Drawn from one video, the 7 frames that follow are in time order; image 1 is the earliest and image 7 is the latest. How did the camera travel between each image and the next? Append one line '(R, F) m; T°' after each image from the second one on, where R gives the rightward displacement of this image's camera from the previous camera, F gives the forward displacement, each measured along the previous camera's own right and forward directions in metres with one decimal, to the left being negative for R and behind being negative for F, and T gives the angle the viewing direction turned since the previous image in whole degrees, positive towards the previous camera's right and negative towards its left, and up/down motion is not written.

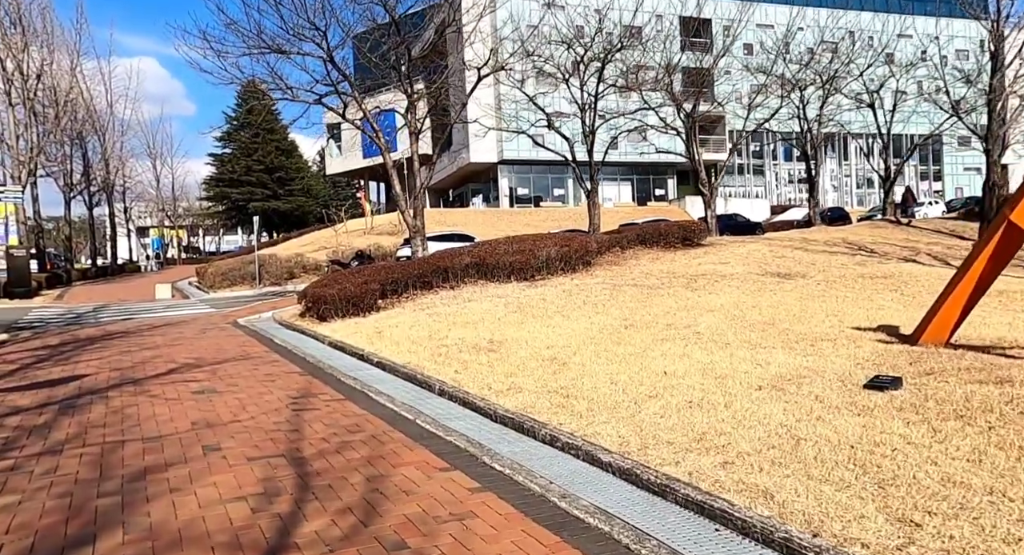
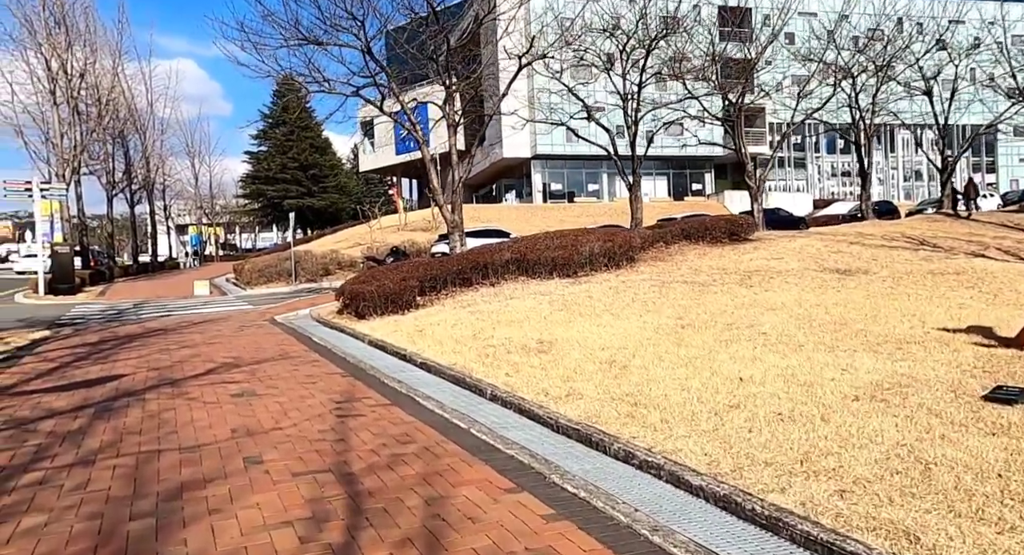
(-0.2, +0.4) m; -2°
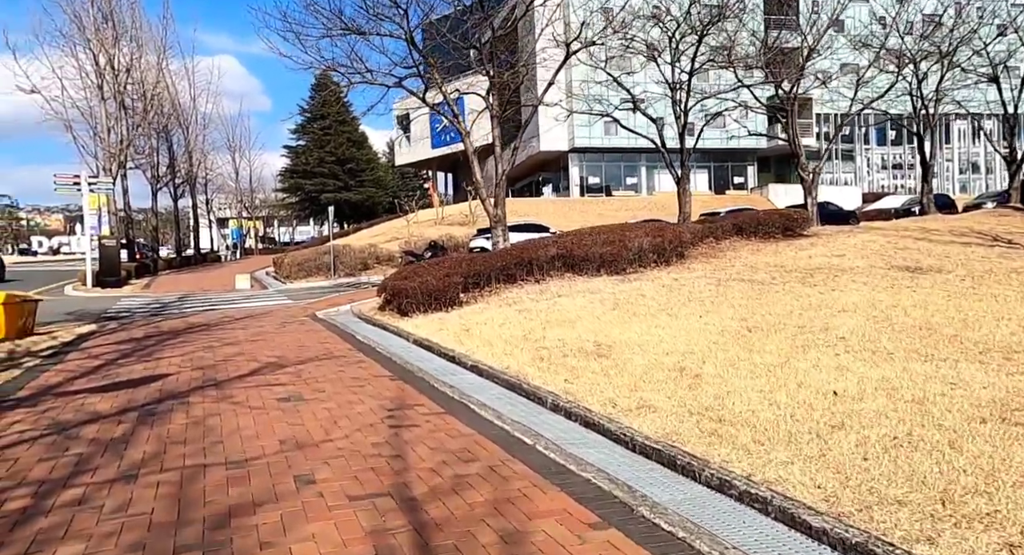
(-0.2, +0.4) m; -3°
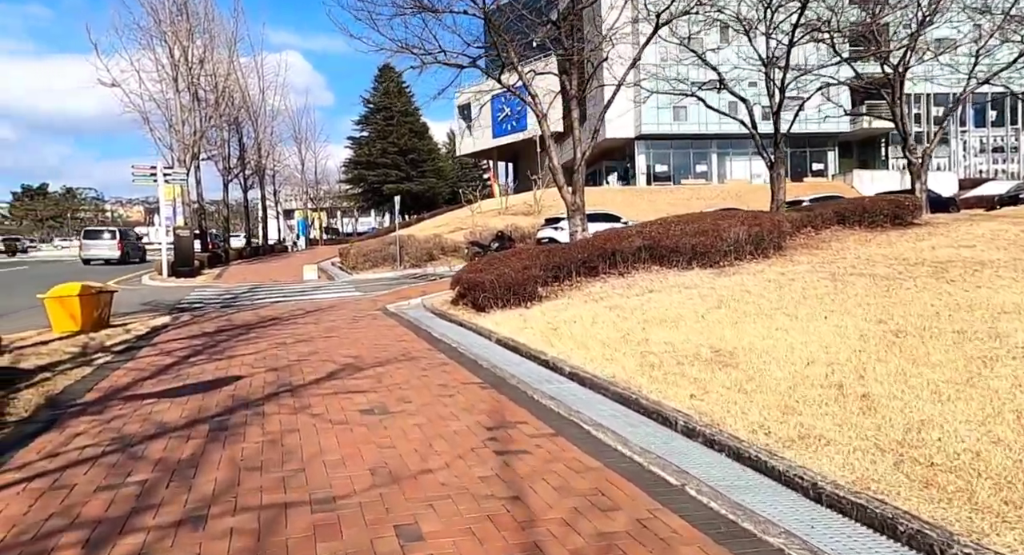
(-0.4, +0.9) m; -4°
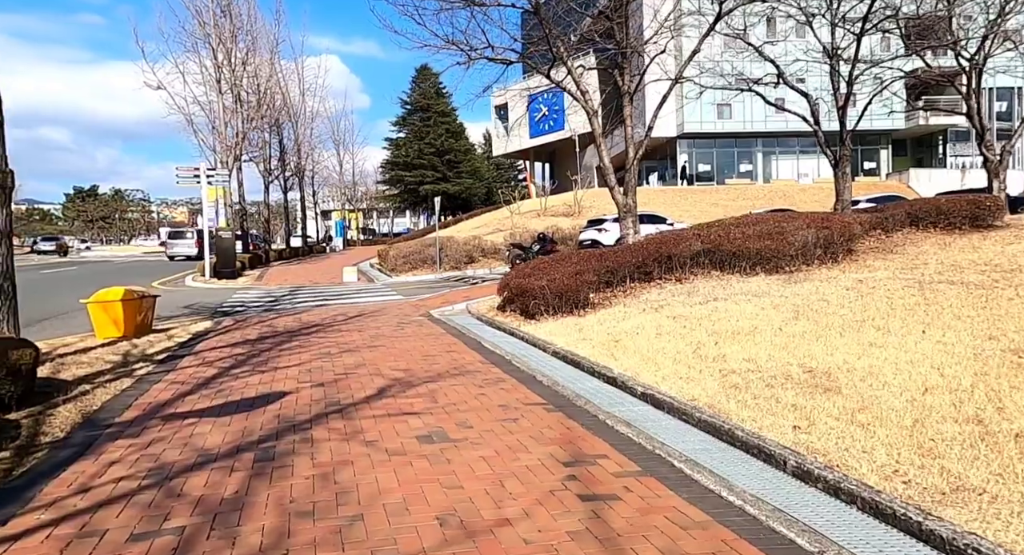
(-0.3, +0.6) m; -3°
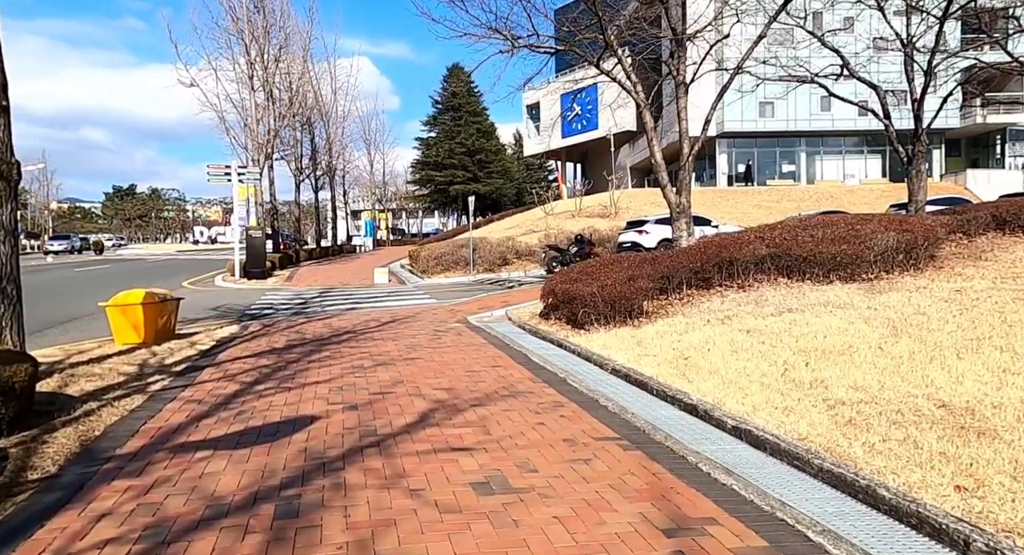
(-0.3, +1.0) m; -2°
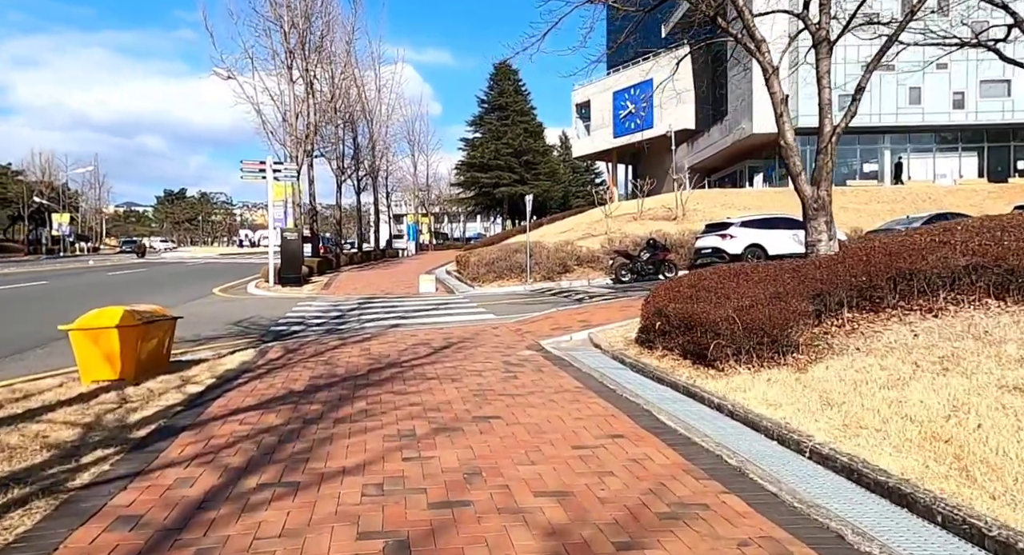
(-0.7, +3.2) m; -3°
